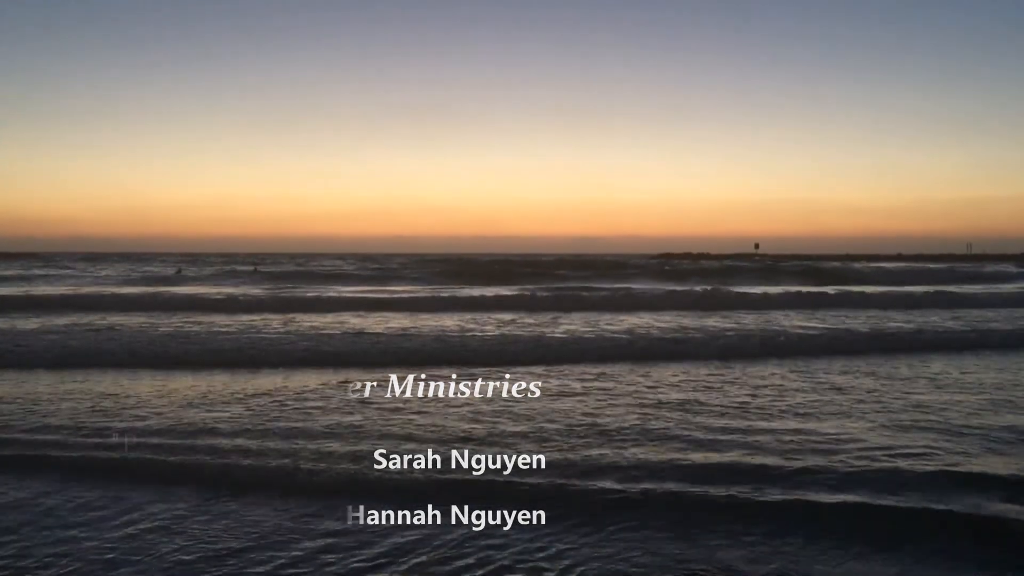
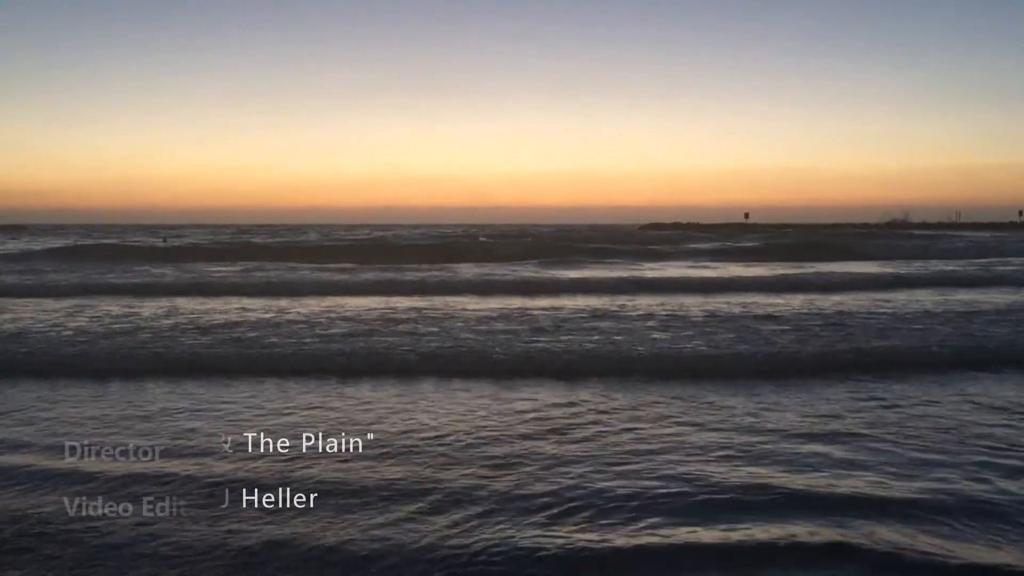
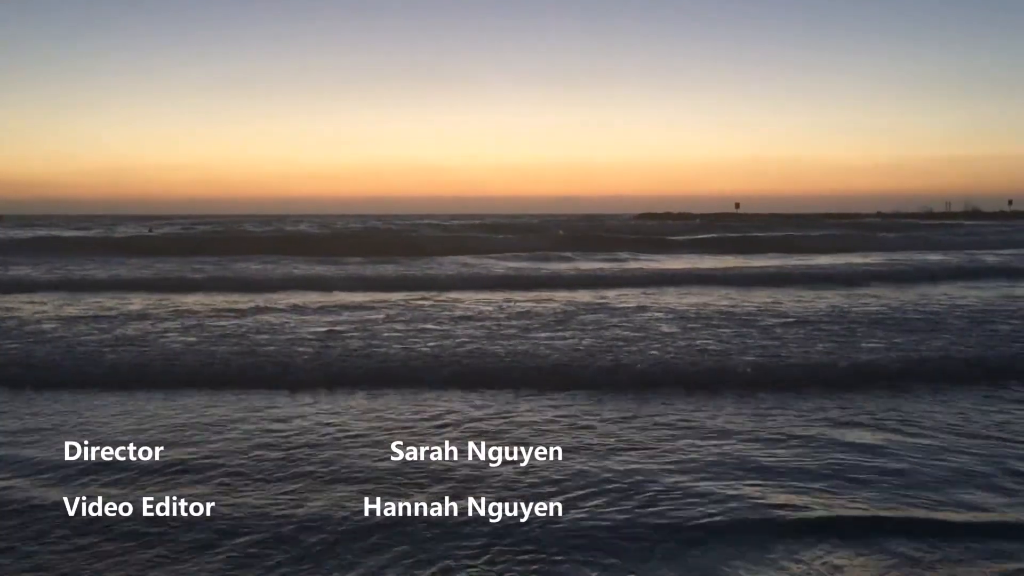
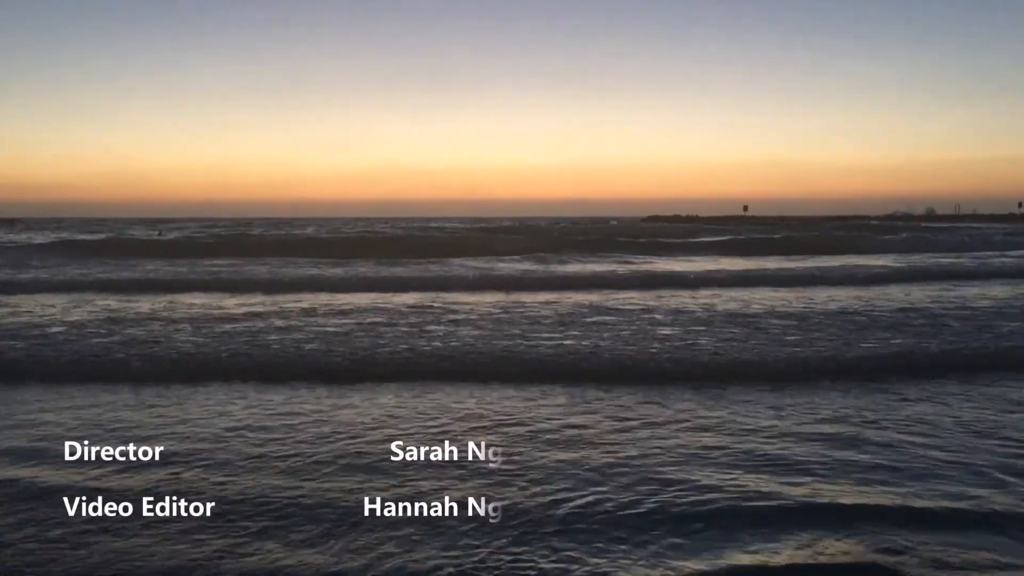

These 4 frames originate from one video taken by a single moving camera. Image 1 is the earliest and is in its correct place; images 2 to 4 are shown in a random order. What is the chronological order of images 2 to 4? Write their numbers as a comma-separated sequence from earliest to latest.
2, 4, 3
